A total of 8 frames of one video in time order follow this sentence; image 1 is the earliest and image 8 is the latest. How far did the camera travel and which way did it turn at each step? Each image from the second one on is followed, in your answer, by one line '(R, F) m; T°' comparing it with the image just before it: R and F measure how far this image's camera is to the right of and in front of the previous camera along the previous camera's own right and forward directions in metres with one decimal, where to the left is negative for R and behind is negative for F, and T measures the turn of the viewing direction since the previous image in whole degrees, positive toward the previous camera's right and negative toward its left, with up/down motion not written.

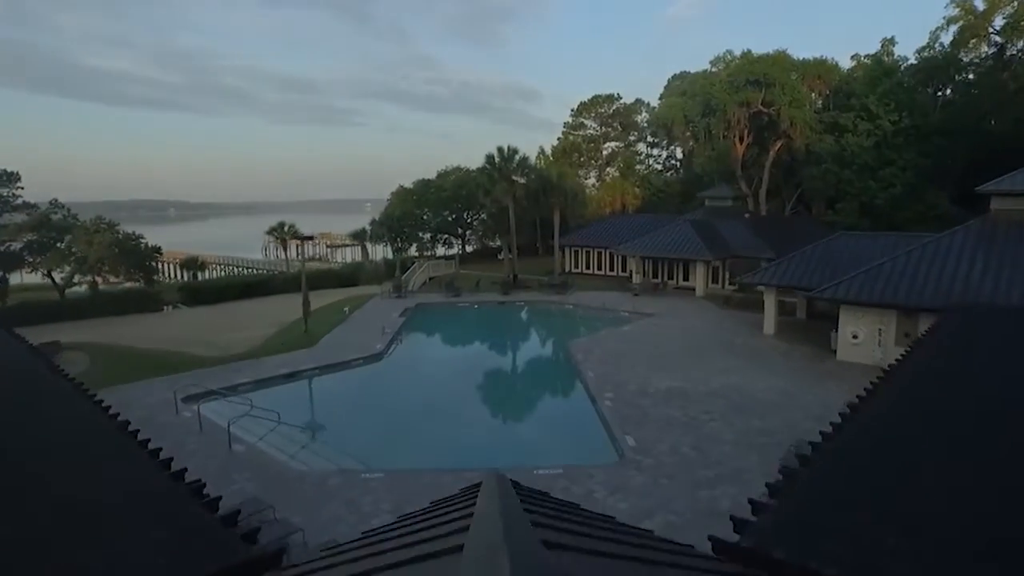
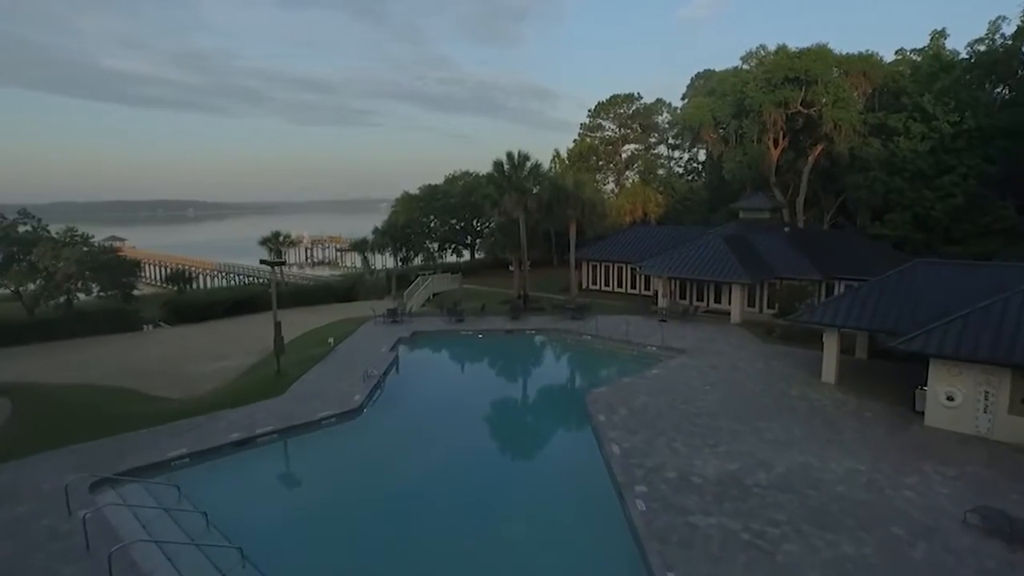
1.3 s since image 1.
(+0.2, +3.3) m; -1°
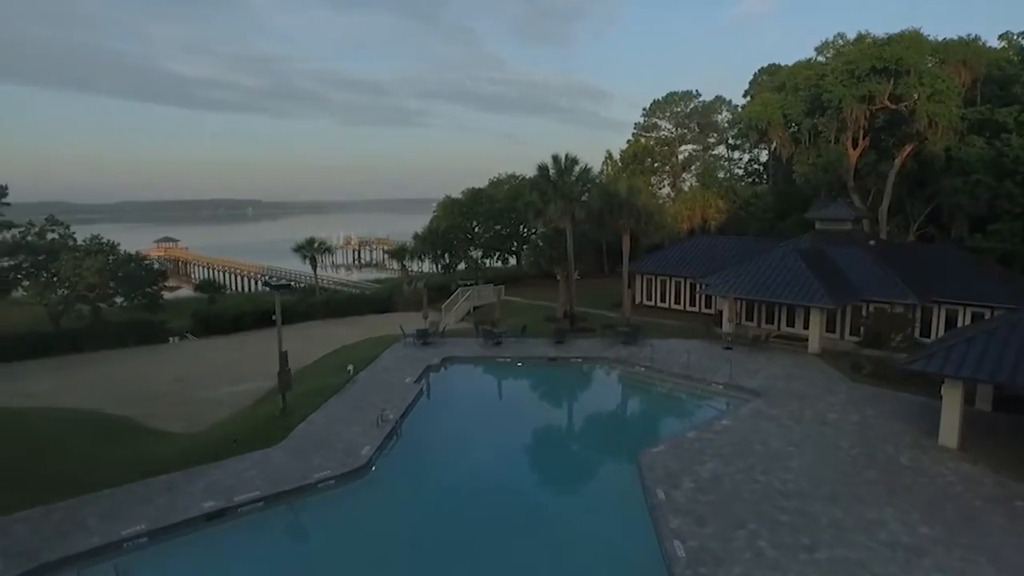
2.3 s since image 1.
(+0.2, +2.8) m; -4°
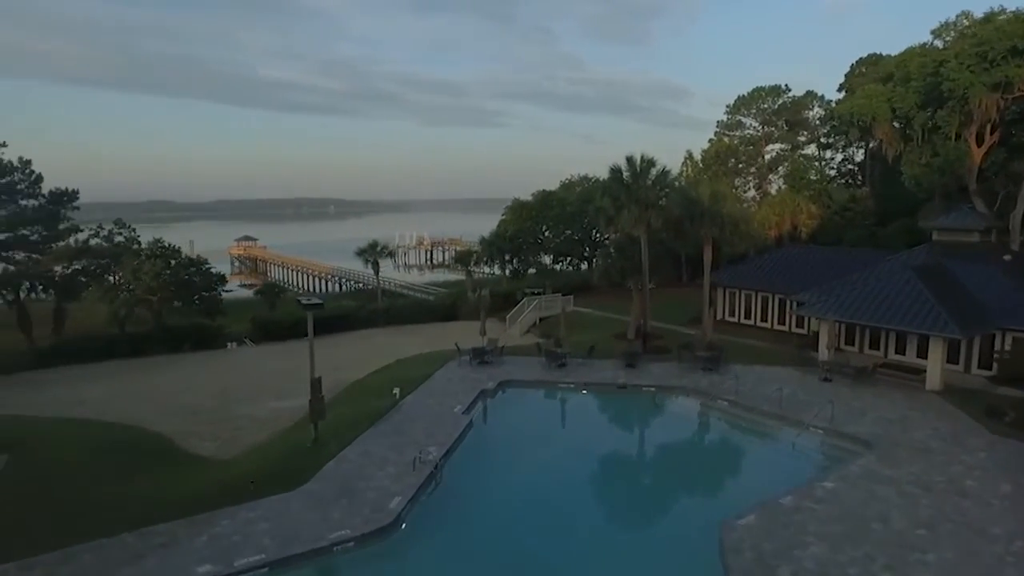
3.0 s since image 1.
(+0.3, +2.2) m; -6°
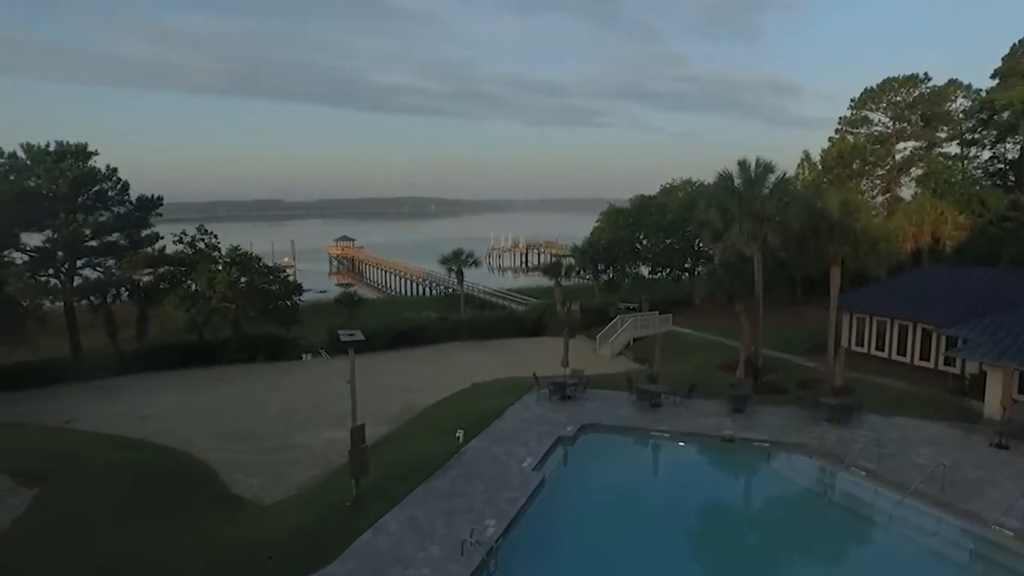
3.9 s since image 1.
(+0.3, +2.7) m; -8°
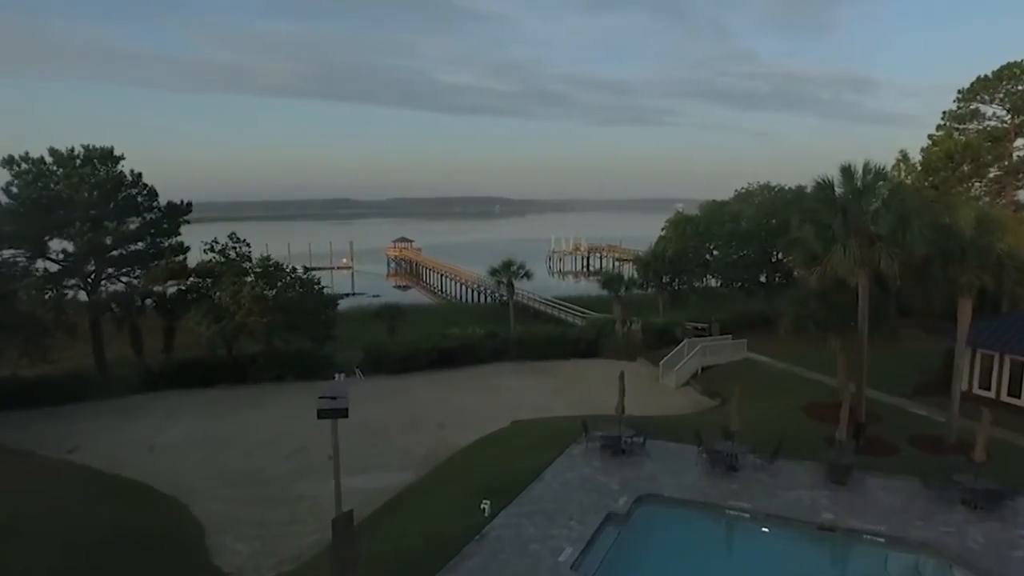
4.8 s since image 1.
(+0.4, +3.1) m; -5°
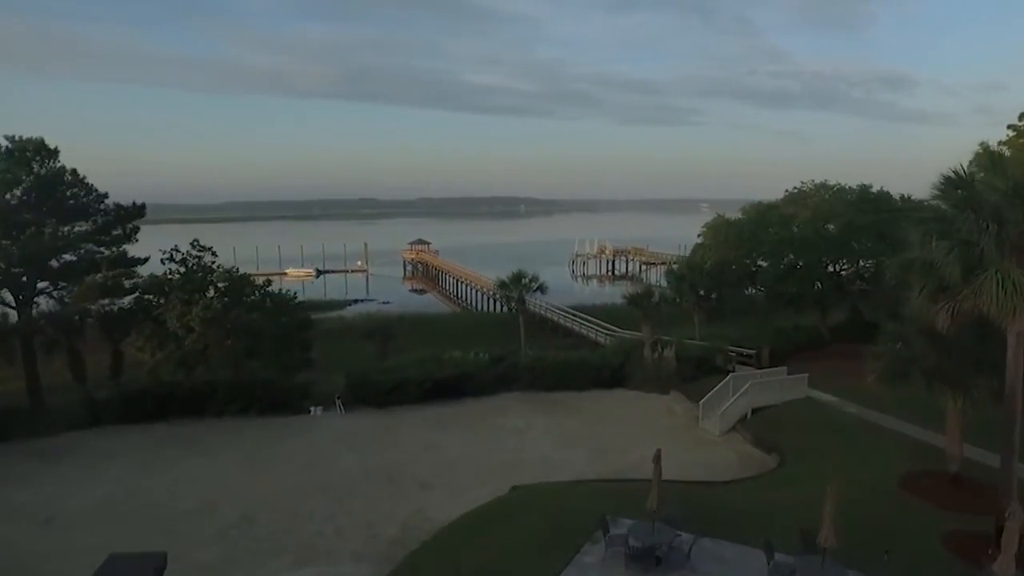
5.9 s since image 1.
(+0.6, +4.6) m; -2°
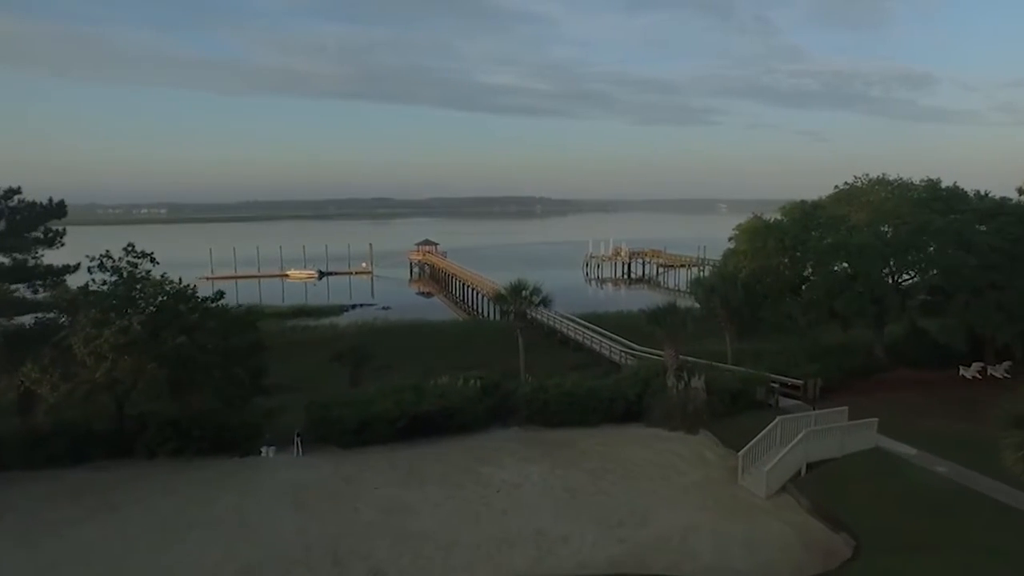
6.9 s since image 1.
(+0.6, +4.4) m; -1°
